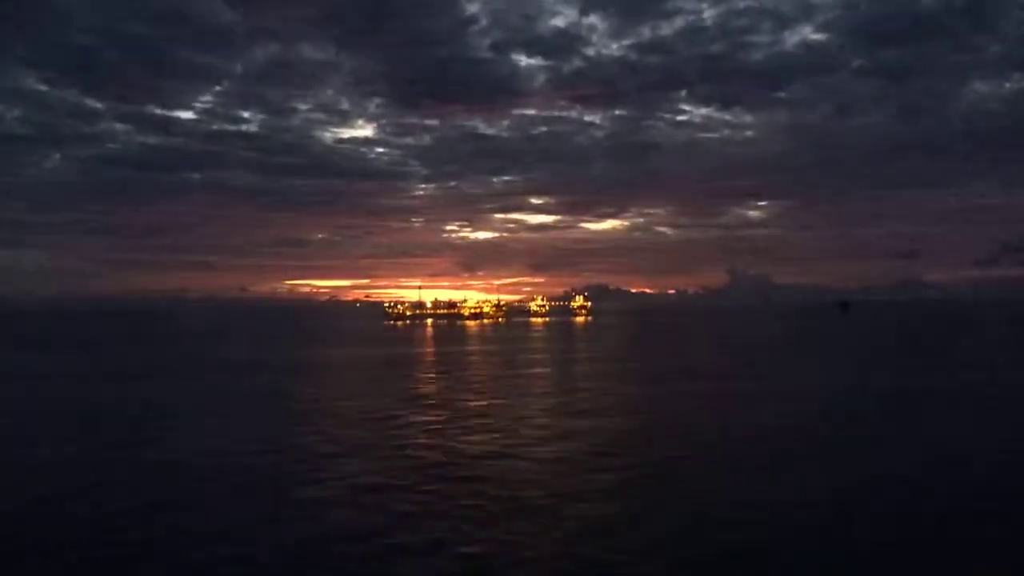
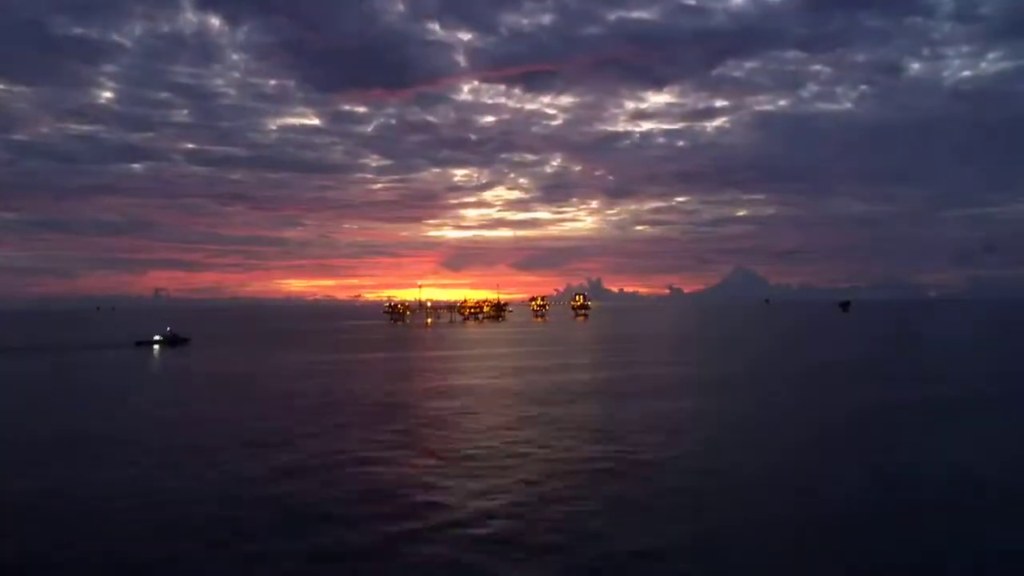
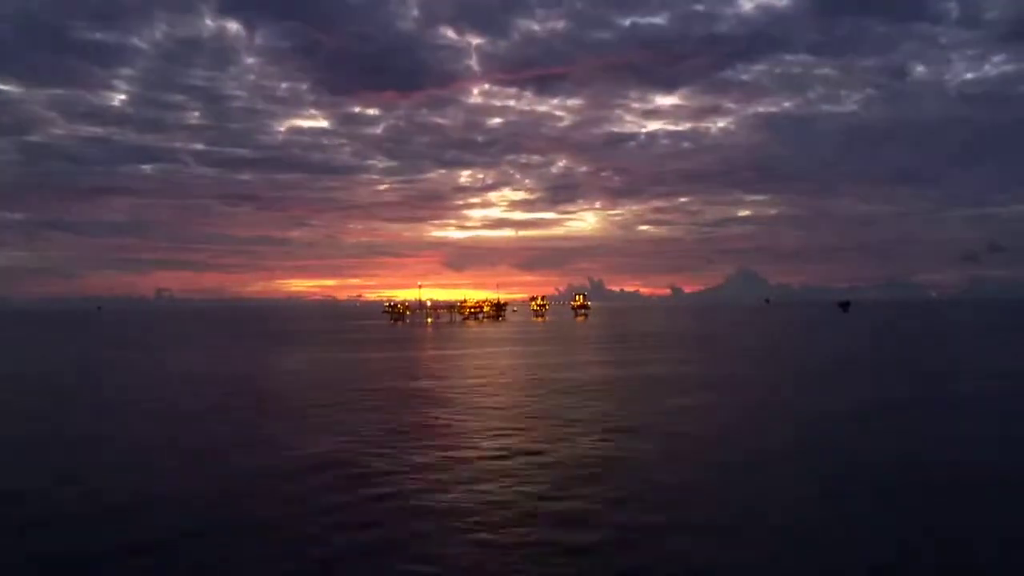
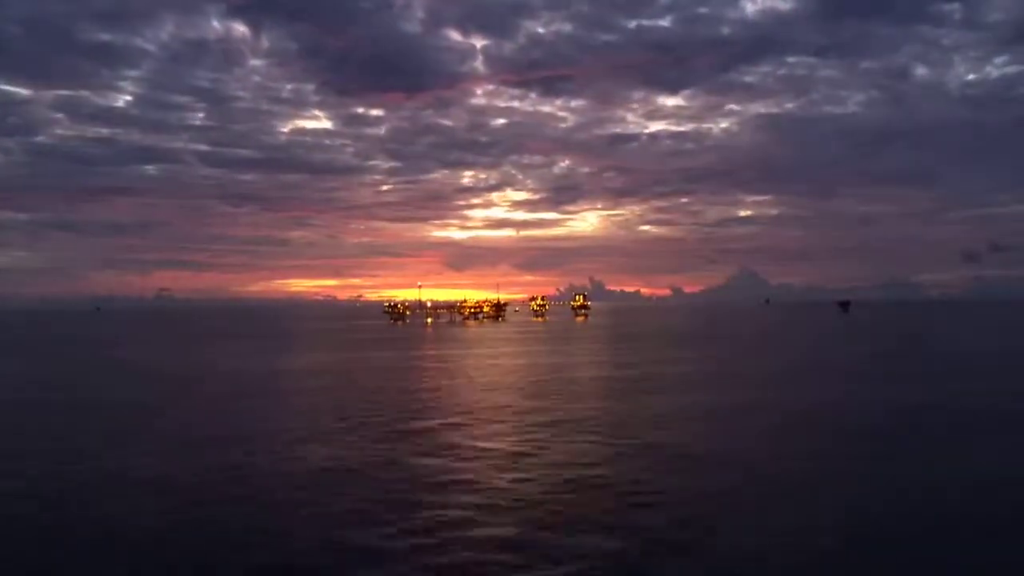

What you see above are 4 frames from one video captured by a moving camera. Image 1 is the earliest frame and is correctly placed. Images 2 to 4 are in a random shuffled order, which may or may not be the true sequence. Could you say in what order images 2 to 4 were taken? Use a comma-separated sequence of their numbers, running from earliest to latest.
4, 3, 2
